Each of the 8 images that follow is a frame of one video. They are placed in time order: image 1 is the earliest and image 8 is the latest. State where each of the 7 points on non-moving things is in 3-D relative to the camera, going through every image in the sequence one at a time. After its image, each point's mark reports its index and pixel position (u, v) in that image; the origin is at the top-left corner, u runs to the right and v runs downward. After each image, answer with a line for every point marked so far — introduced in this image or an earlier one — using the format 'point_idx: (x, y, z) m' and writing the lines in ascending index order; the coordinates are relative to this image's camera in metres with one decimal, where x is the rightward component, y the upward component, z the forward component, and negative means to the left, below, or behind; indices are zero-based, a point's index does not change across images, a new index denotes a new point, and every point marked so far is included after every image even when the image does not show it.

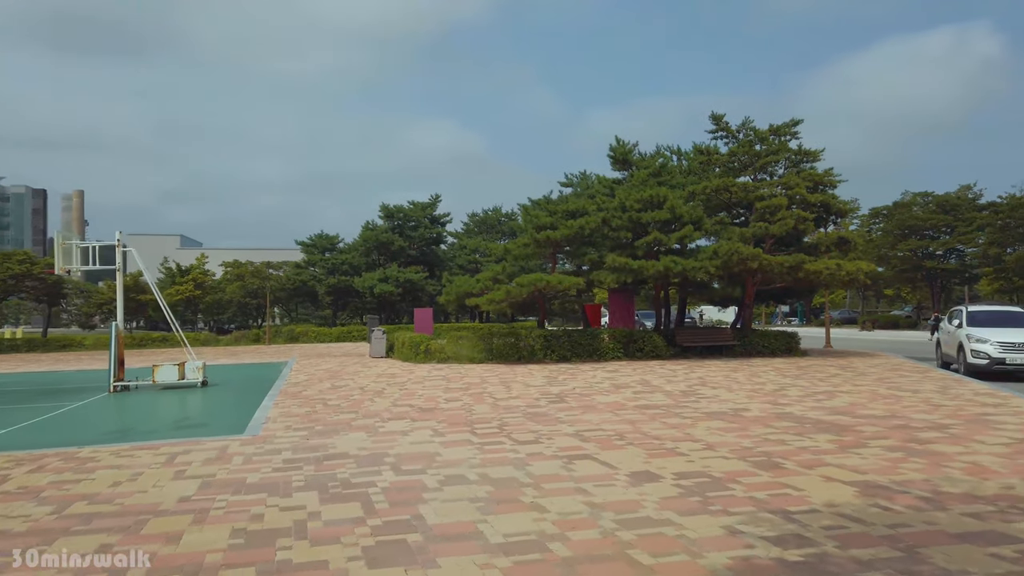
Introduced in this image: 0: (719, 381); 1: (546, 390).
0: (+4.4, -2.0, +16.2) m
1: (+0.7, -2.0, +15.1) m
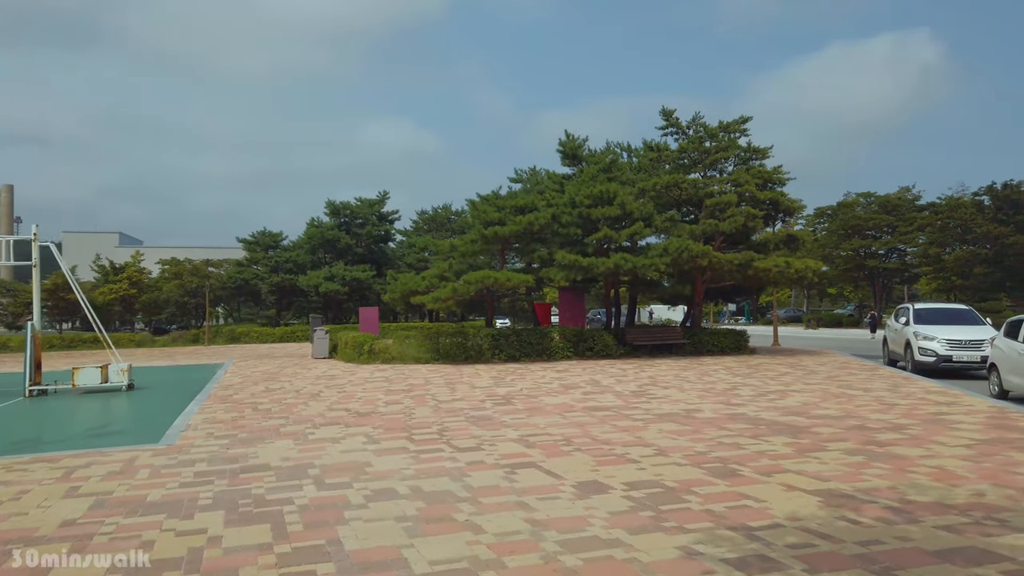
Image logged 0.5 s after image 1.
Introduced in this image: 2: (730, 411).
0: (+3.3, -1.9, +15.8) m
1: (-0.4, -2.0, +14.4) m
2: (+3.1, -1.8, +10.9) m
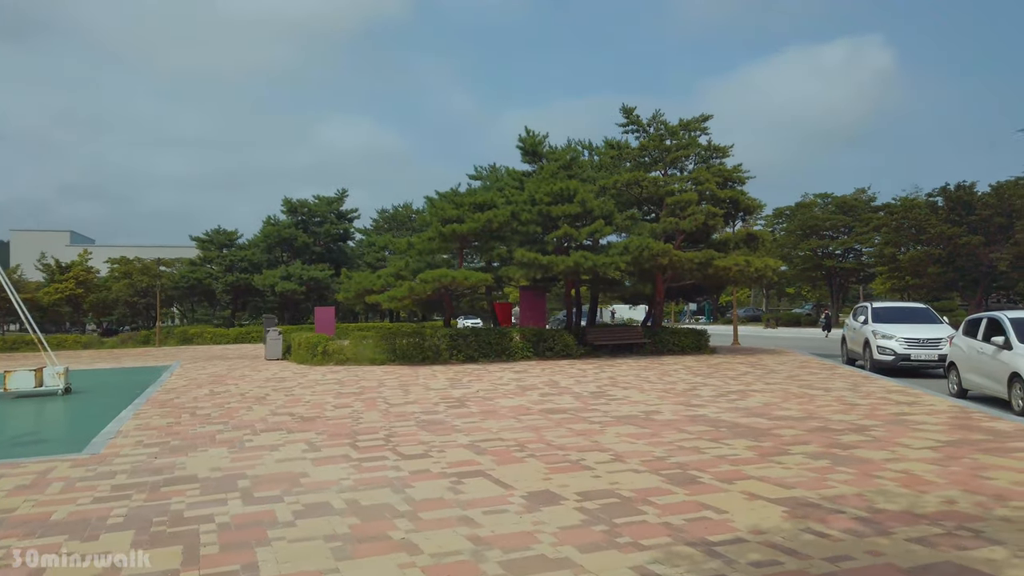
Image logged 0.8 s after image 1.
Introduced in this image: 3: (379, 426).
0: (+2.4, -1.9, +15.5) m
1: (-1.2, -1.9, +13.9) m
2: (+2.5, -1.7, +10.6) m
3: (-1.8, -1.8, +10.1) m
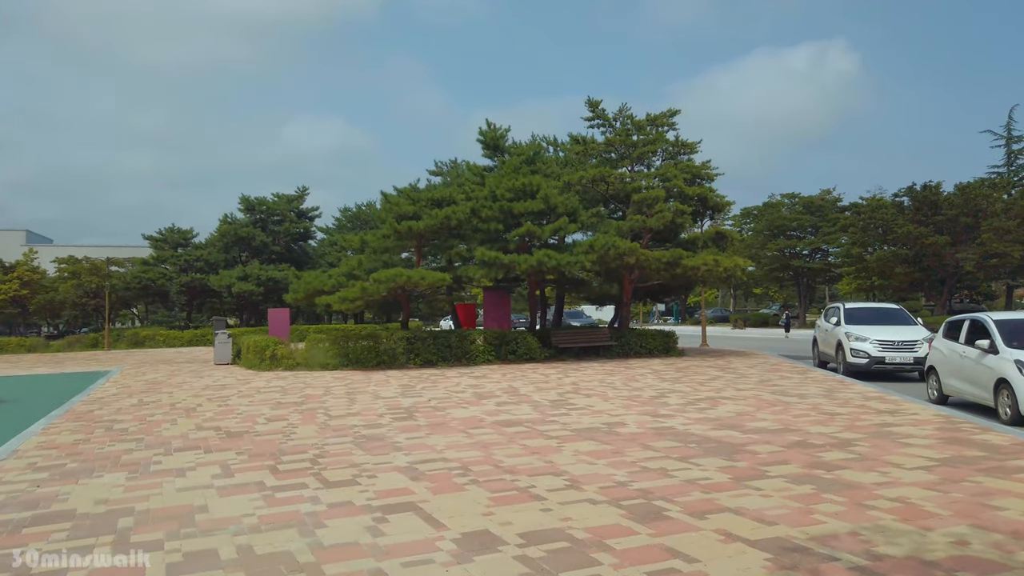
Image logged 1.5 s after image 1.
0: (+1.5, -1.9, +14.5) m
1: (-2.0, -1.9, +12.8) m
2: (+1.8, -1.7, +9.7) m
3: (-2.4, -1.8, +9.0) m
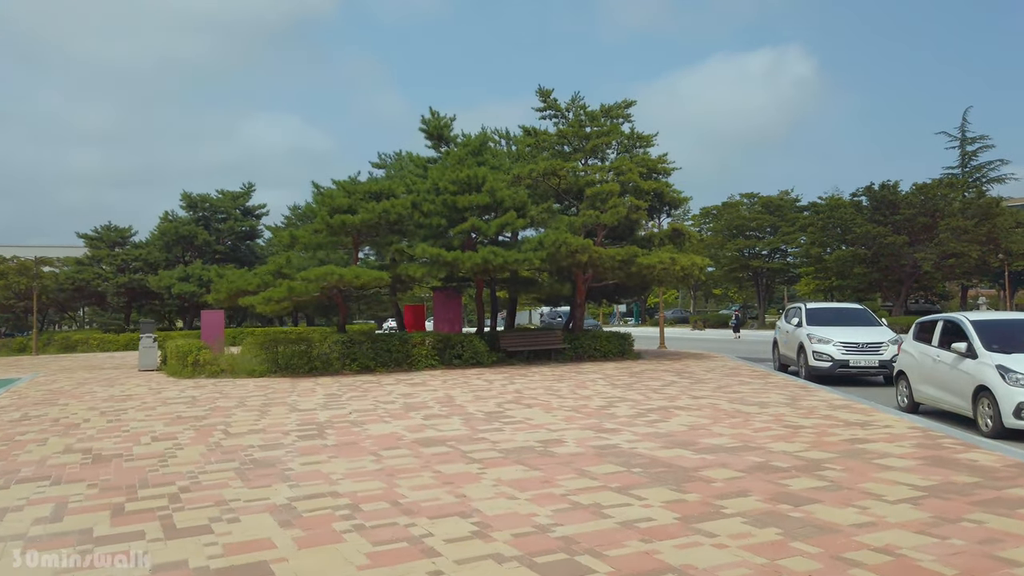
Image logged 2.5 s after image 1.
0: (+0.4, -1.9, +13.2) m
1: (-3.0, -1.9, +11.3) m
2: (+0.9, -1.7, +8.4) m
3: (-3.2, -1.8, +7.5) m
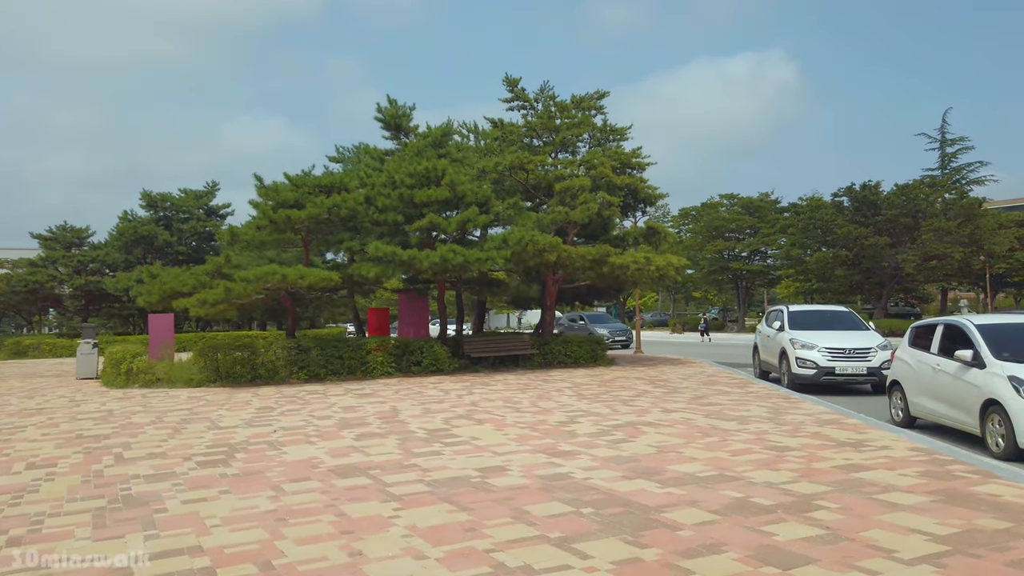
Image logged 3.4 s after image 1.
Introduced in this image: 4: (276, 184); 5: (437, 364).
0: (-0.3, -1.9, +11.9) m
1: (-3.7, -1.9, +9.9) m
2: (+0.3, -1.7, +7.0) m
3: (-3.8, -1.8, +6.1) m
4: (-5.1, +2.3, +16.7) m
5: (-1.8, -1.9, +18.7) m
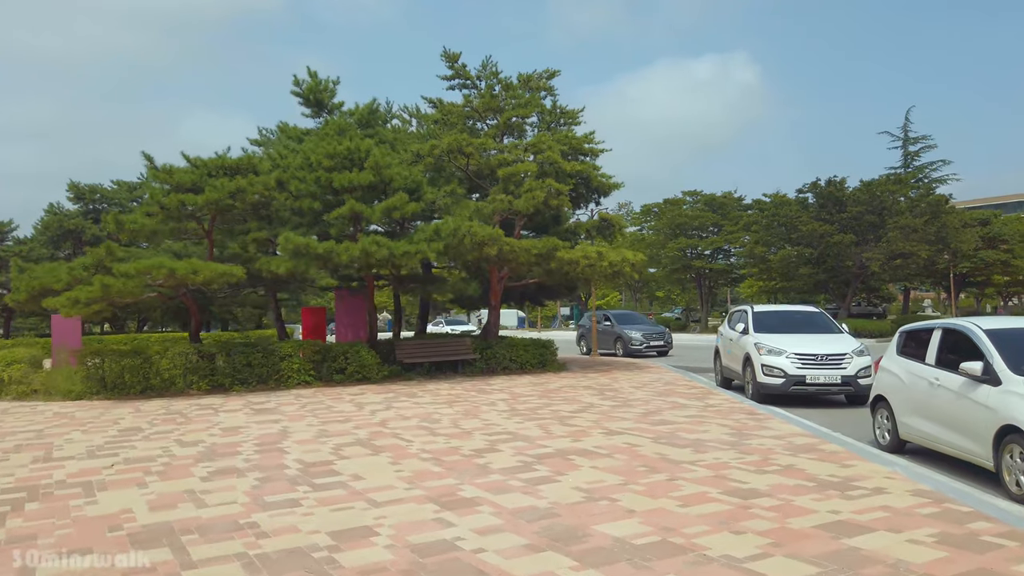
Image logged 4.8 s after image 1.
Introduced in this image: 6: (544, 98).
0: (-1.4, -1.8, +9.9) m
1: (-4.7, -1.9, +7.8) m
2: (-0.6, -1.7, +5.1) m
3: (-4.7, -1.7, +3.9) m
4: (-6.4, +2.3, +14.5) m
5: (-3.2, -1.8, +16.6) m
6: (+0.8, +4.9, +19.5) m
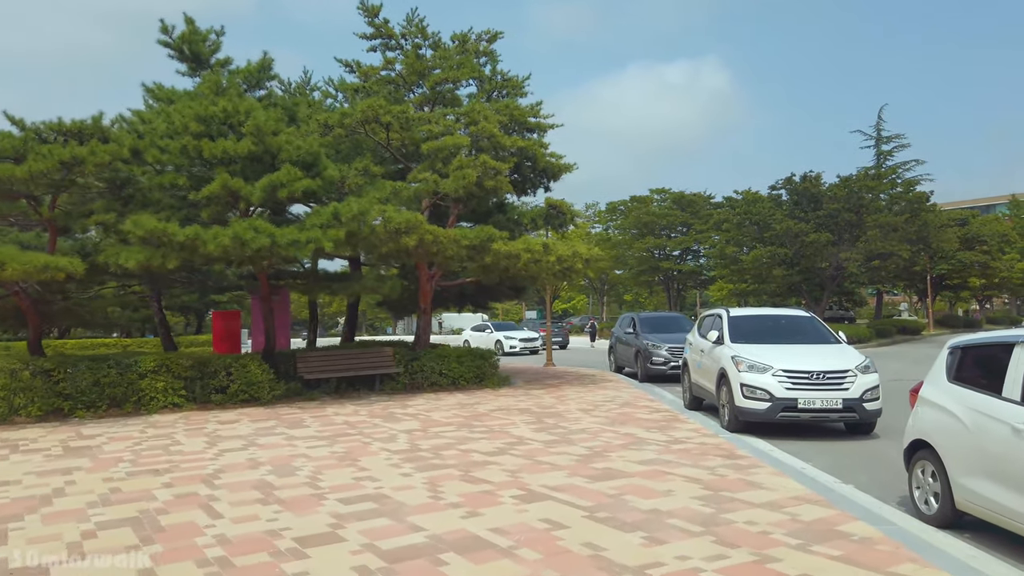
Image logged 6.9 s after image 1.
0: (-2.5, -1.8, +6.8) m
1: (-5.7, -1.8, +4.5) m
2: (-1.5, -1.6, +2.0) m
3: (-5.5, -1.7, +0.7) m
4: (-7.7, +2.4, +11.2) m
5: (-4.6, -1.8, +13.4) m
6: (-0.6, +4.9, +16.5) m
